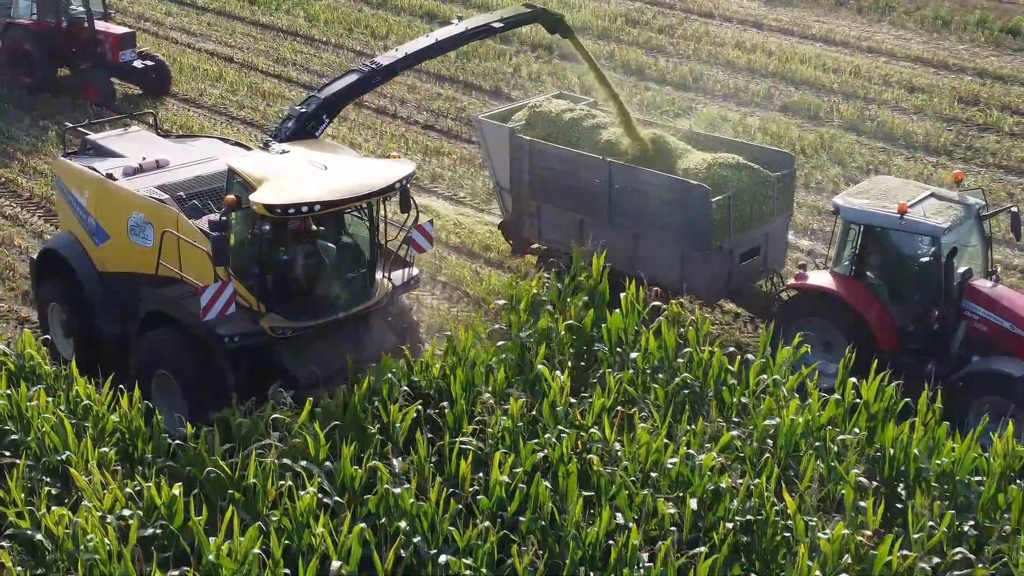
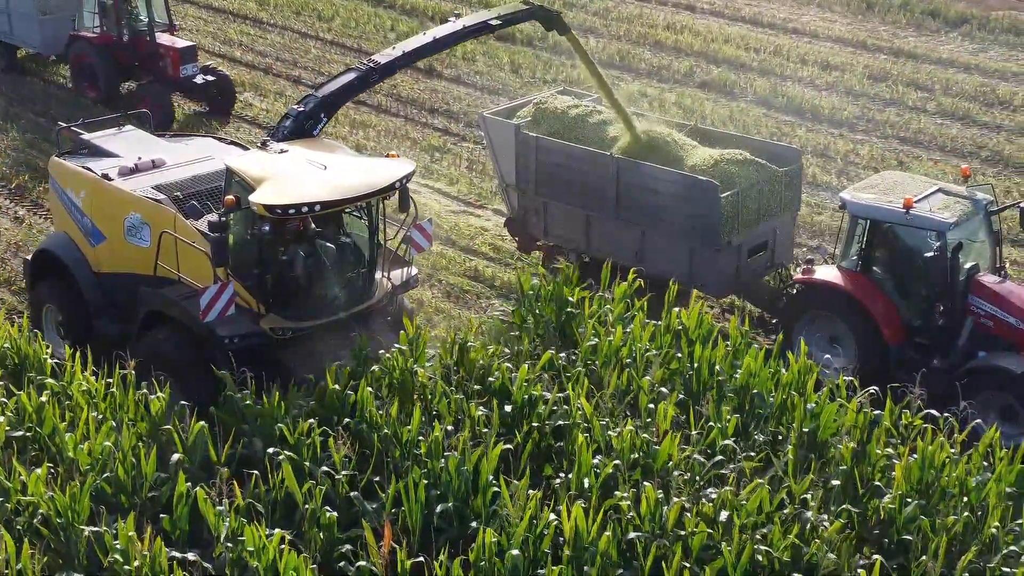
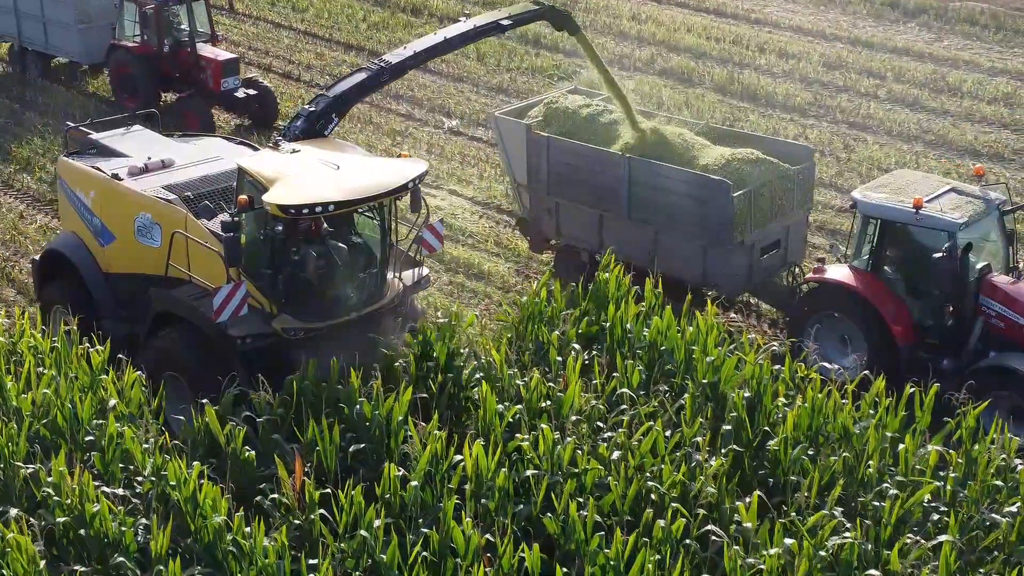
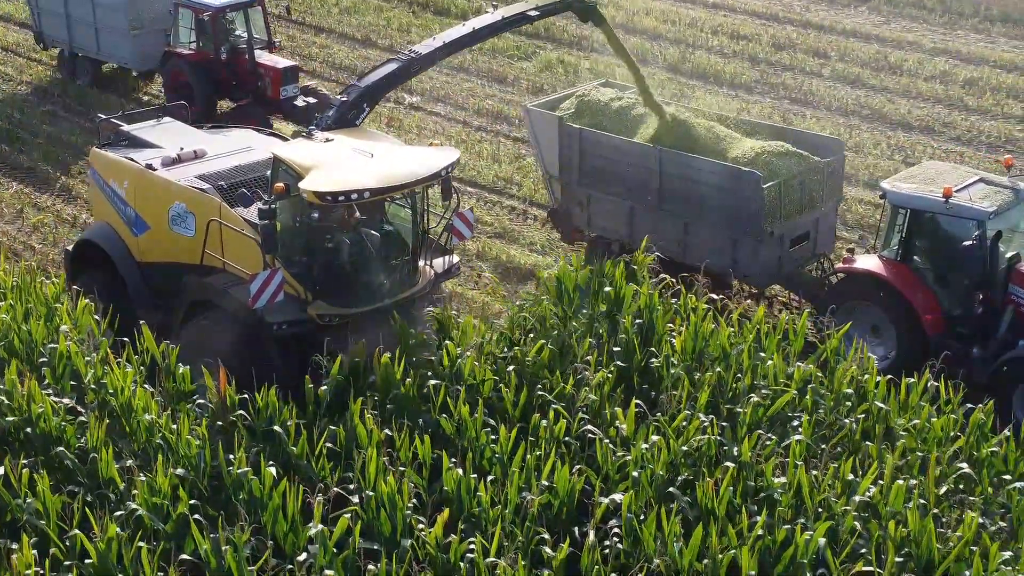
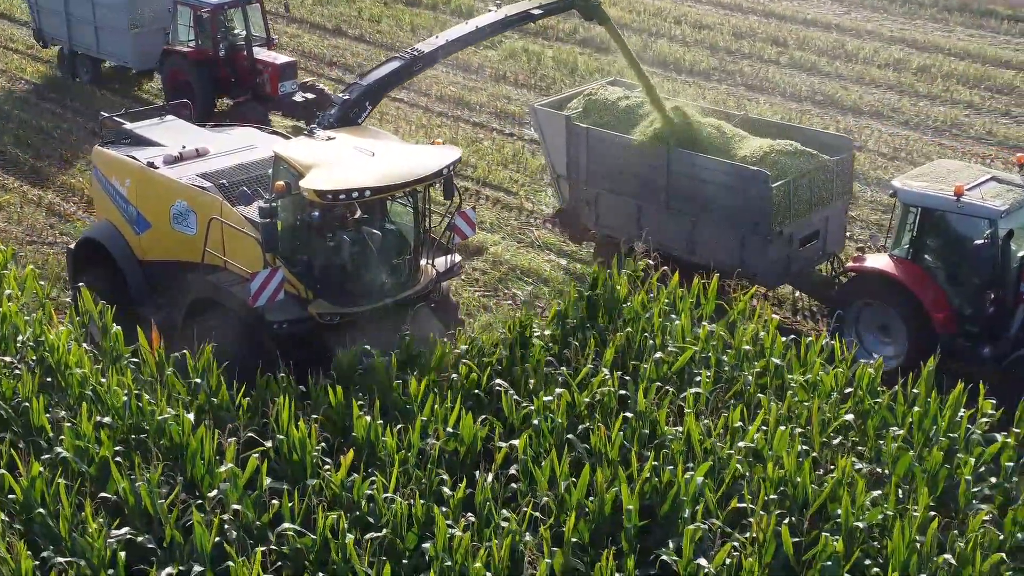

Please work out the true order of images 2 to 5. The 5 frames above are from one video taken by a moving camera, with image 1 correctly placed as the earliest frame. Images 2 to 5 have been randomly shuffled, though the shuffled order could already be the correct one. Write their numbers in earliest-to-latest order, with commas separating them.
2, 3, 4, 5
